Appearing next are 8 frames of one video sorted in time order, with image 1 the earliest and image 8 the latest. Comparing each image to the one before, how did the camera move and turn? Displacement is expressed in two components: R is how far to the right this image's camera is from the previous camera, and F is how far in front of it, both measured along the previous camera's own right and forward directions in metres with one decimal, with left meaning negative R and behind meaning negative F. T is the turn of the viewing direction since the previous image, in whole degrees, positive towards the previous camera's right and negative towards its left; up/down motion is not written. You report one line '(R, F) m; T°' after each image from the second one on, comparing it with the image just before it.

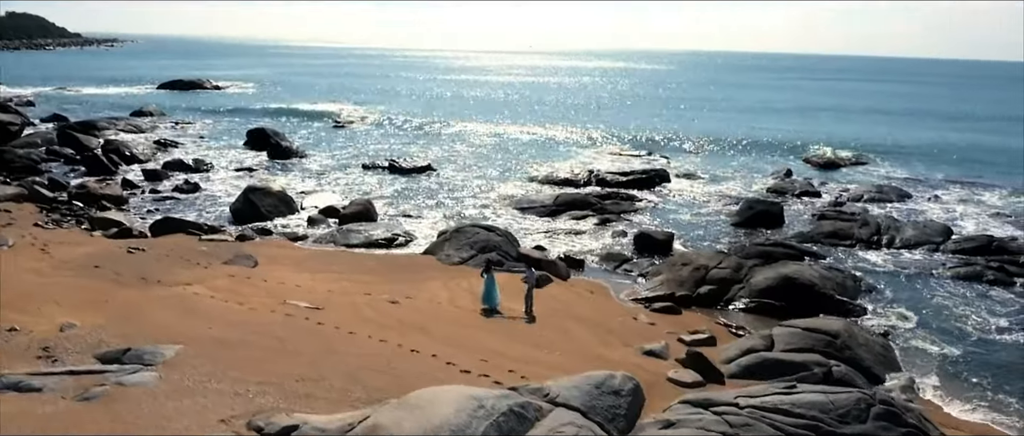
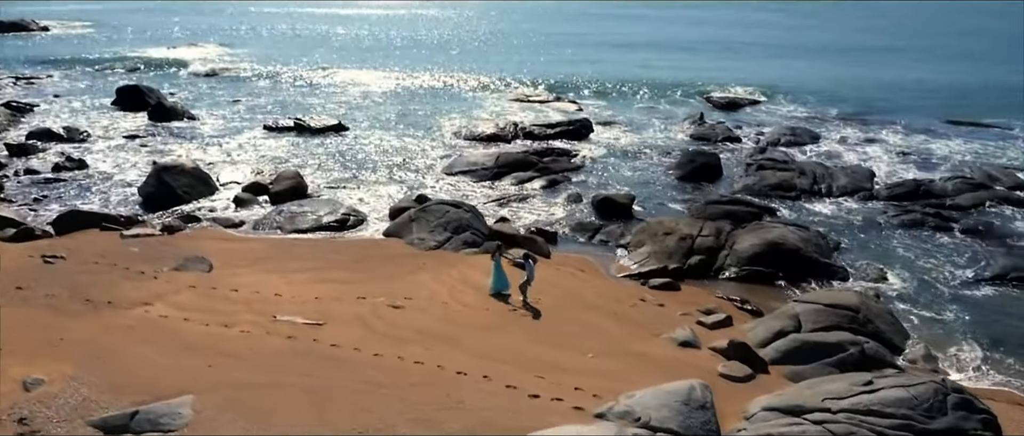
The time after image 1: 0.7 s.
(-3.0, +1.6) m; +11°
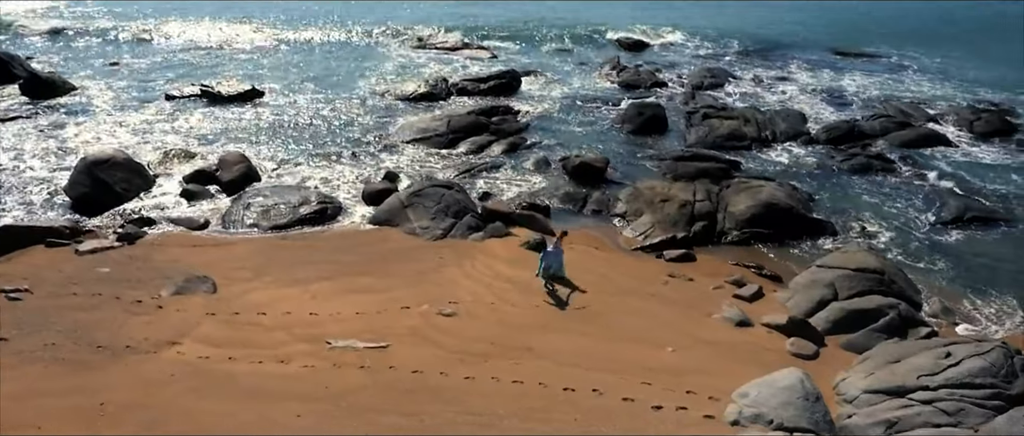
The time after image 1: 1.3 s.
(-3.5, +1.1) m; +11°
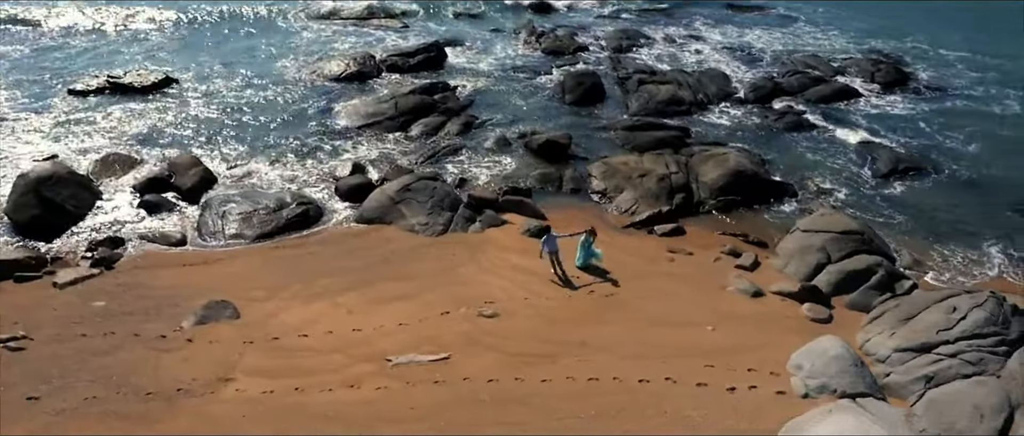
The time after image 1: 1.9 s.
(-3.0, +0.2) m; +10°
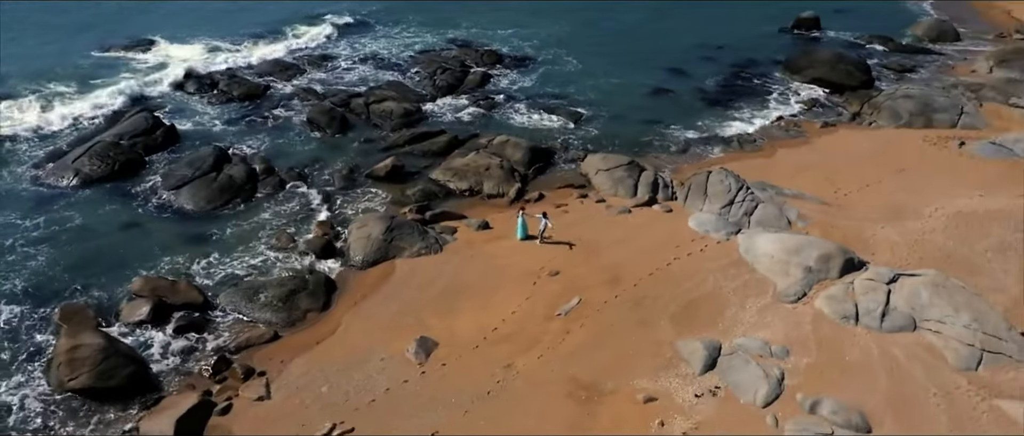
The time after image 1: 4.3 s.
(-14.6, -2.0) m; +40°
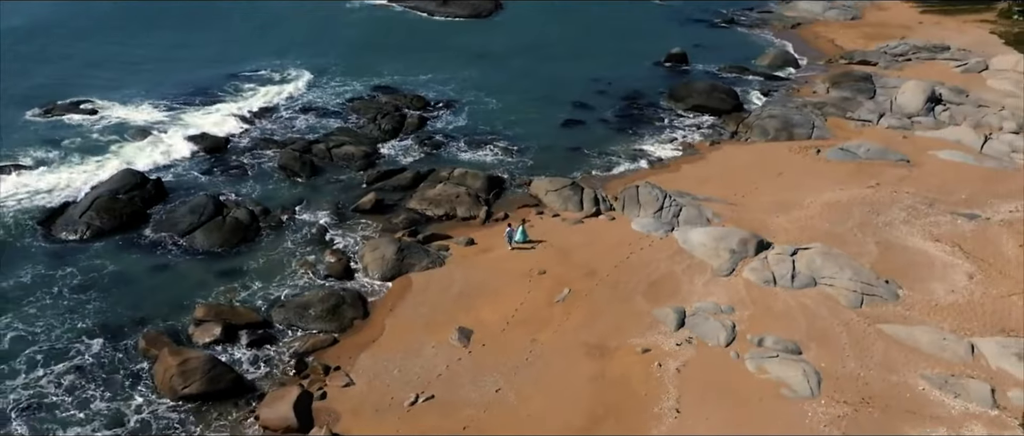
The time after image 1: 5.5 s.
(-4.5, -5.1) m; +10°
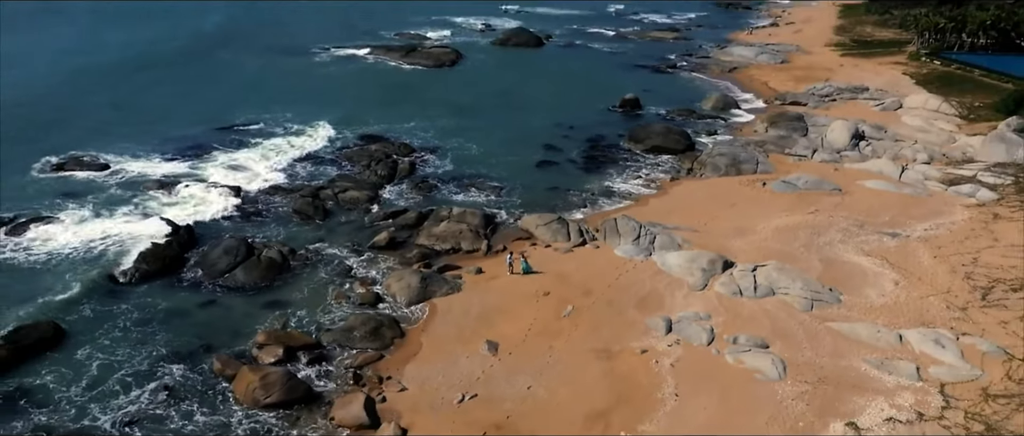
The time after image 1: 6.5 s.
(-2.7, -4.8) m; +4°
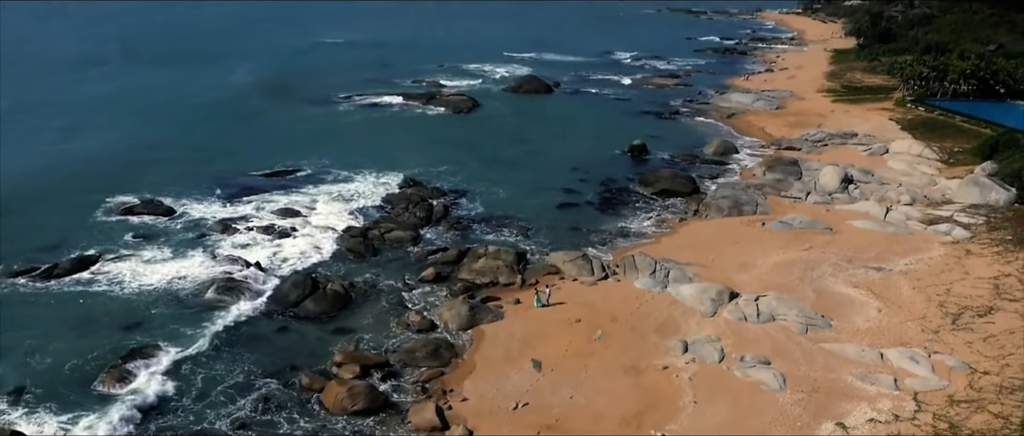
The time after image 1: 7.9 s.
(-1.8, -5.3) m; 0°
